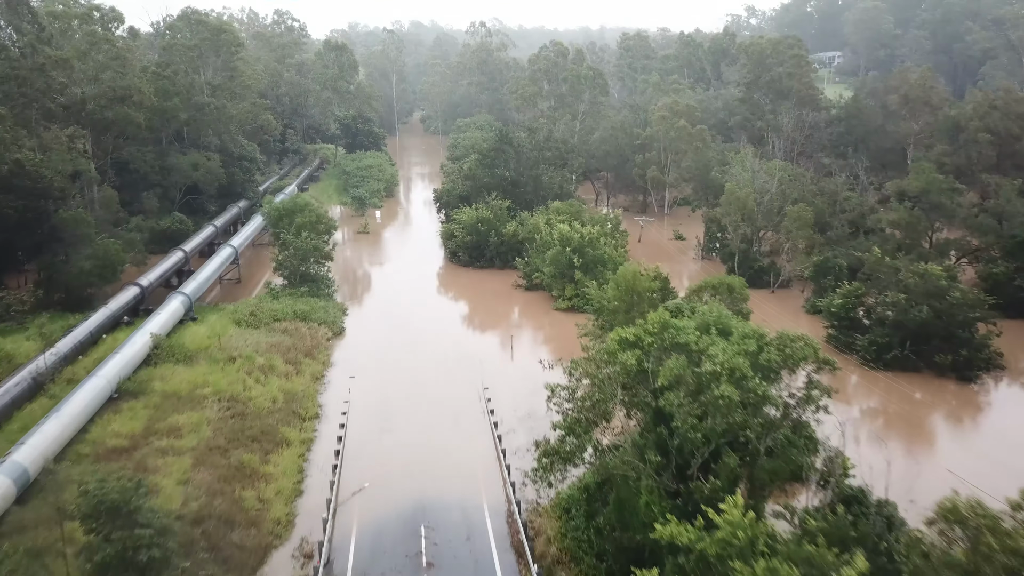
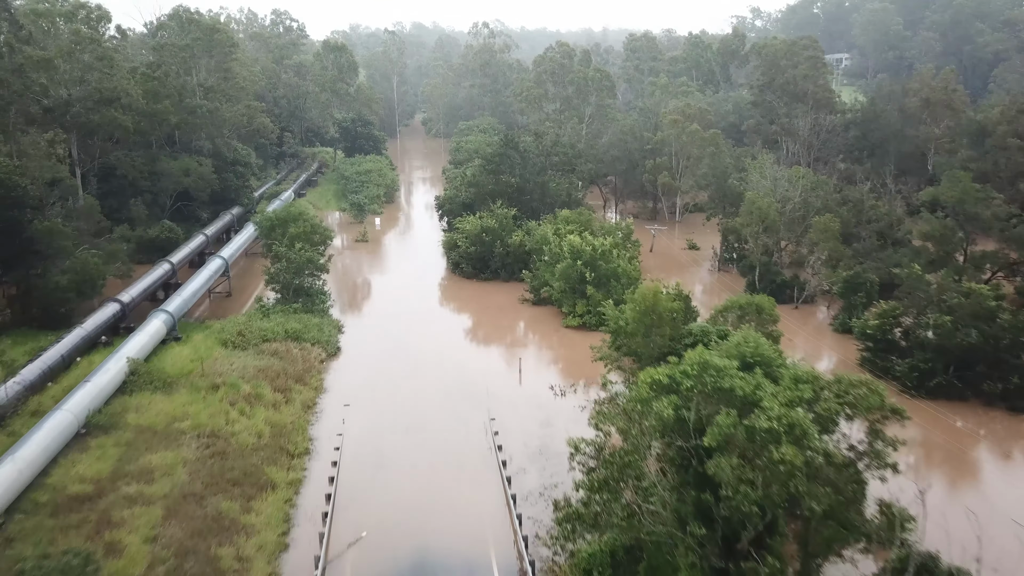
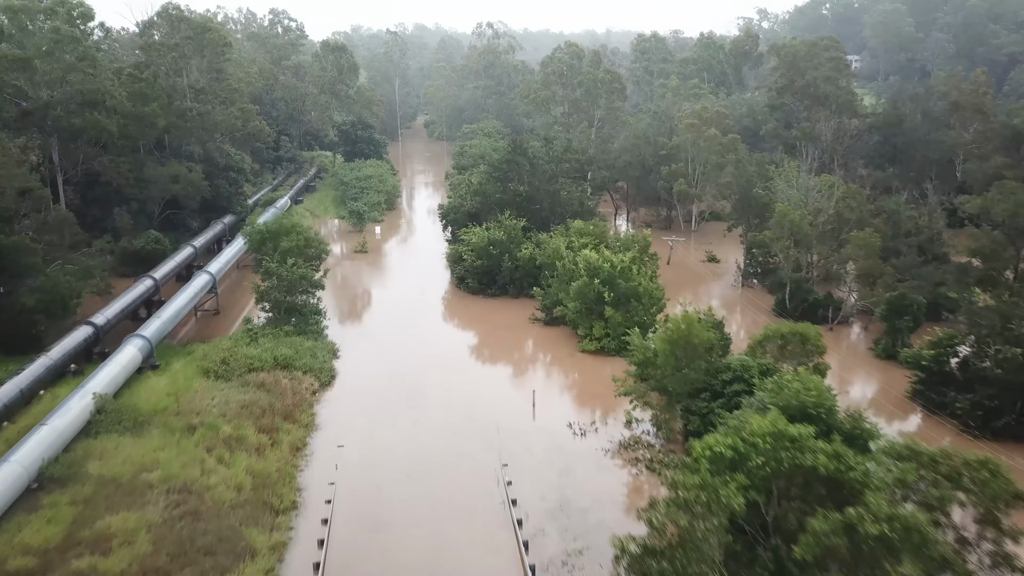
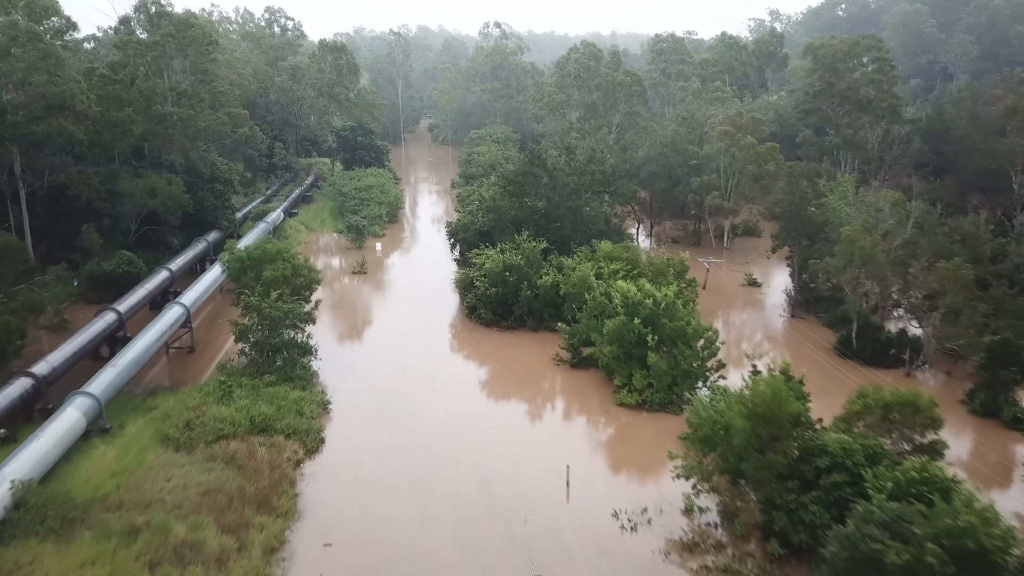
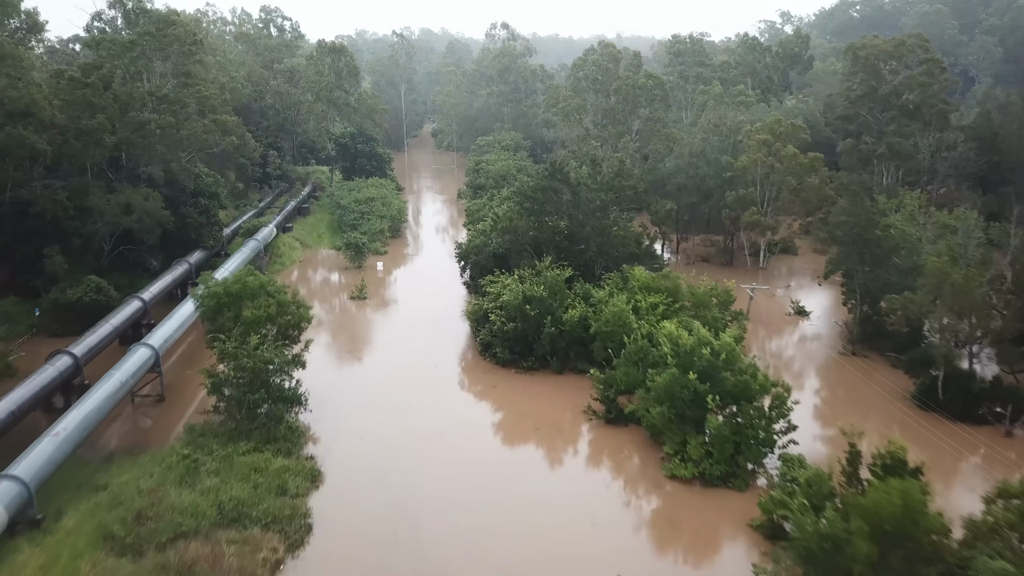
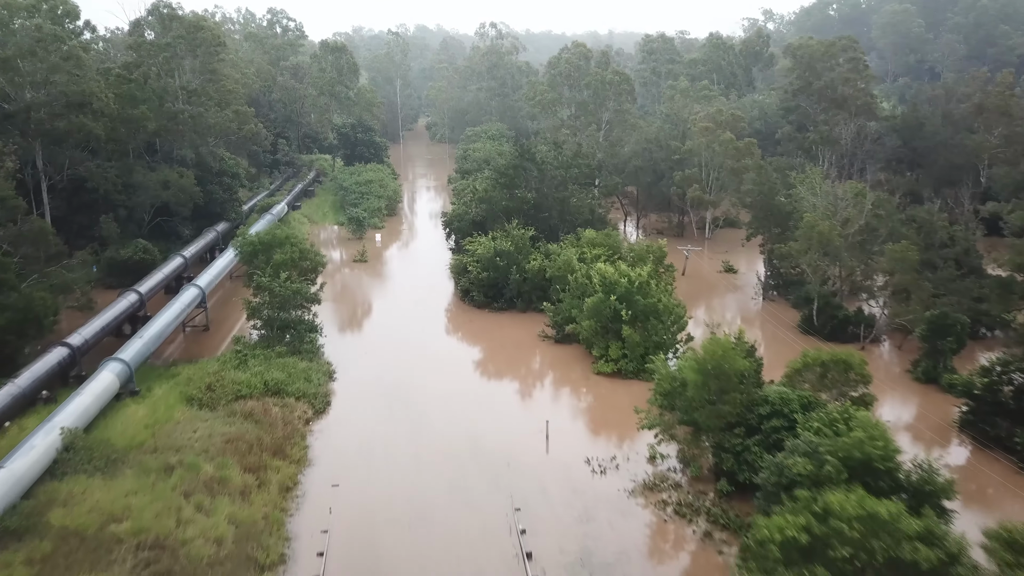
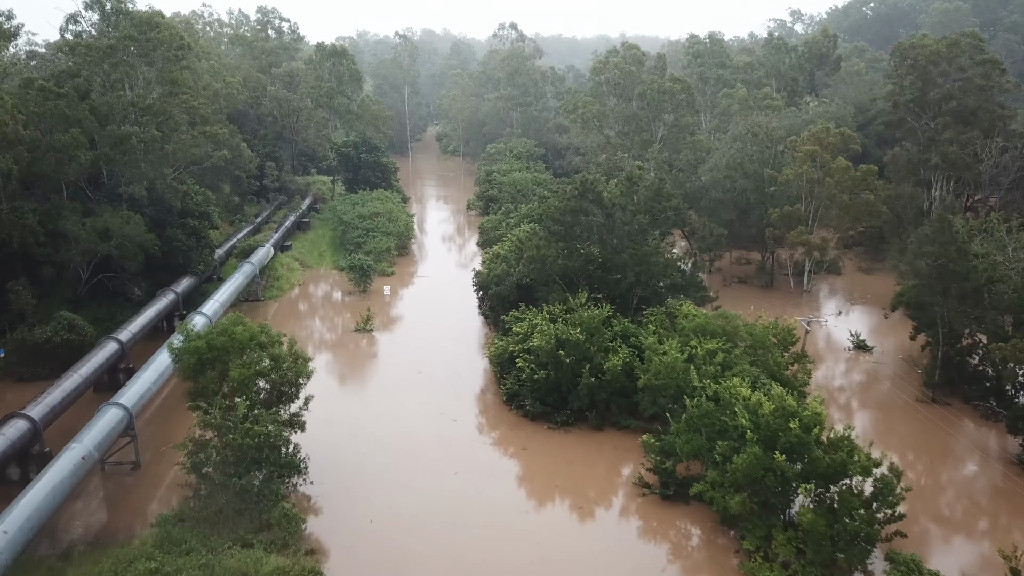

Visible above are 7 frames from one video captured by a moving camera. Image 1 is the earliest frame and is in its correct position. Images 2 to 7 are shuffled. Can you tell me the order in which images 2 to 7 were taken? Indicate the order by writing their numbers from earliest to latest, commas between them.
2, 3, 6, 4, 5, 7
